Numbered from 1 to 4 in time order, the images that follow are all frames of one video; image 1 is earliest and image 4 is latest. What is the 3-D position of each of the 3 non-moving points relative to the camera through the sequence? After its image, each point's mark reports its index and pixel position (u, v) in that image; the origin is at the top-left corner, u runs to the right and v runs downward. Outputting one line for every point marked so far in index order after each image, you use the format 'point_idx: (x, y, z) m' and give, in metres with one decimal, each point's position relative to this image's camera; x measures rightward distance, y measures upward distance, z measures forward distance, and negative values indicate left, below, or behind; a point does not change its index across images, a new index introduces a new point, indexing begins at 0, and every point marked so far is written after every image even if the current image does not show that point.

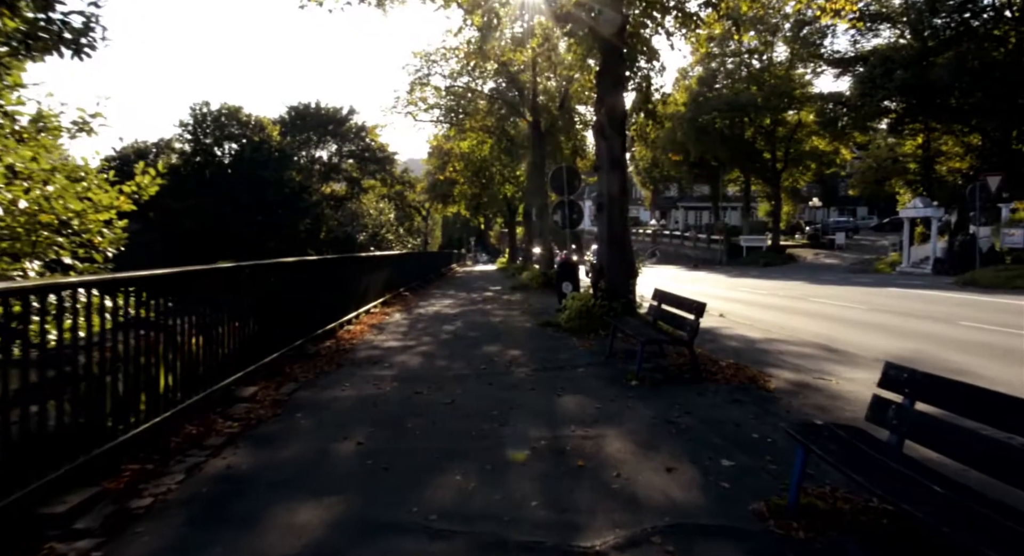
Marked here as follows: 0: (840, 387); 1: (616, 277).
0: (+4.0, -1.4, +7.0) m
1: (+2.1, 0.0, +11.5) m
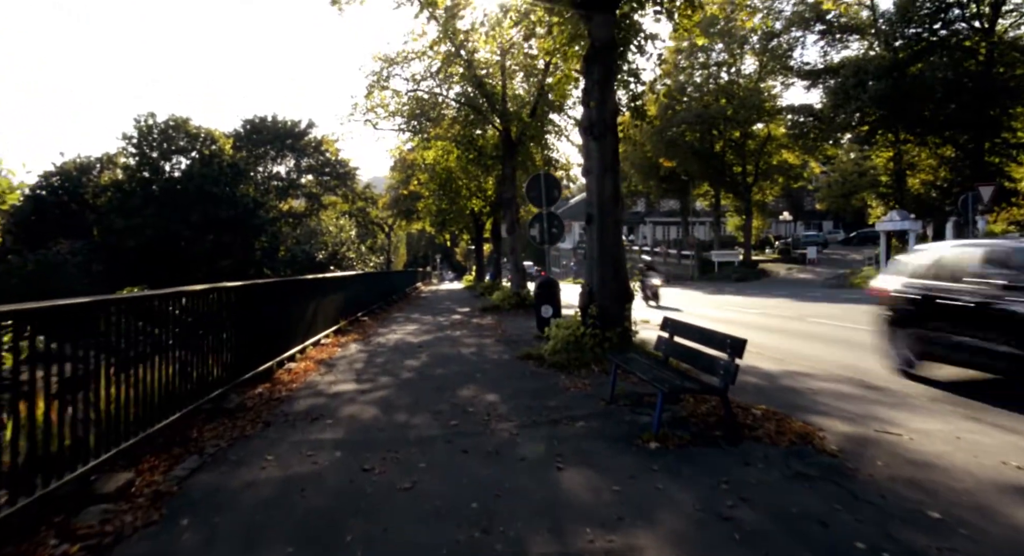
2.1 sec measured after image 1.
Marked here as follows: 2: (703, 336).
0: (+3.9, -1.6, +5.4) m
1: (+1.7, -0.4, +9.9) m
2: (+2.2, -0.7, +6.6) m
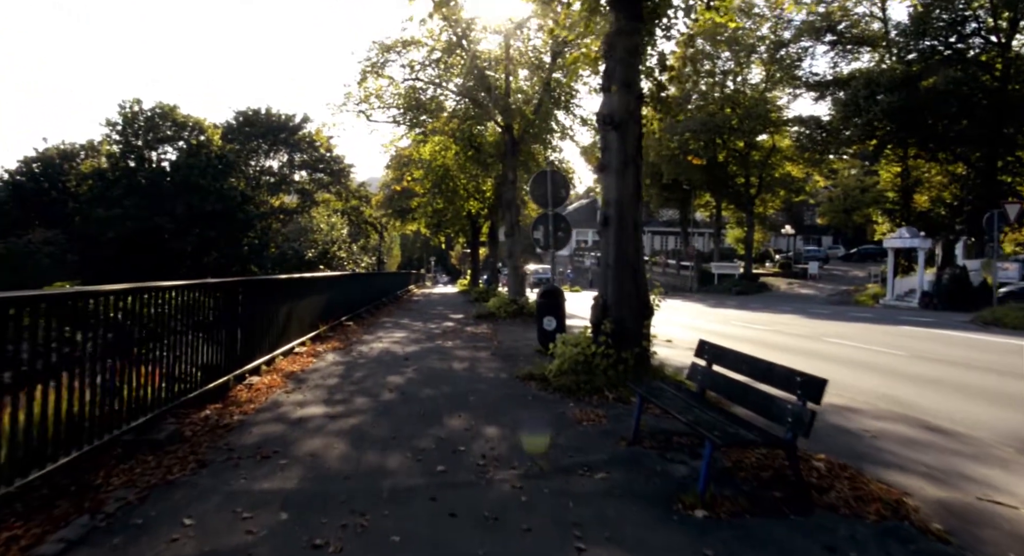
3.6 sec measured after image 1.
0: (+3.9, -1.8, +4.1) m
1: (+1.7, -0.6, +8.6) m
2: (+2.3, -0.8, +5.3) m
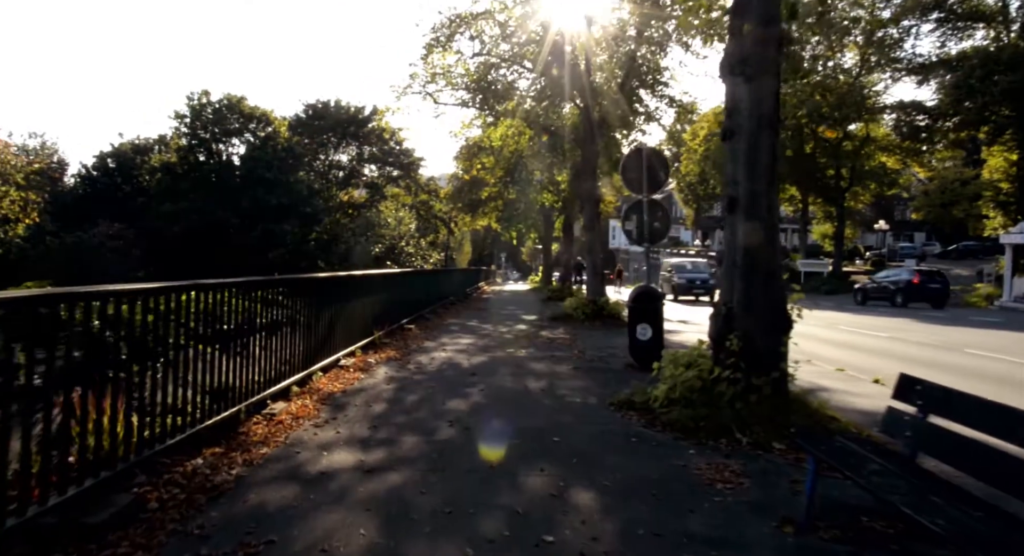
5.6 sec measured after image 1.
0: (+4.5, -1.9, +1.7) m
1: (+2.8, -0.6, +6.4) m
2: (+3.0, -0.9, +3.0) m
